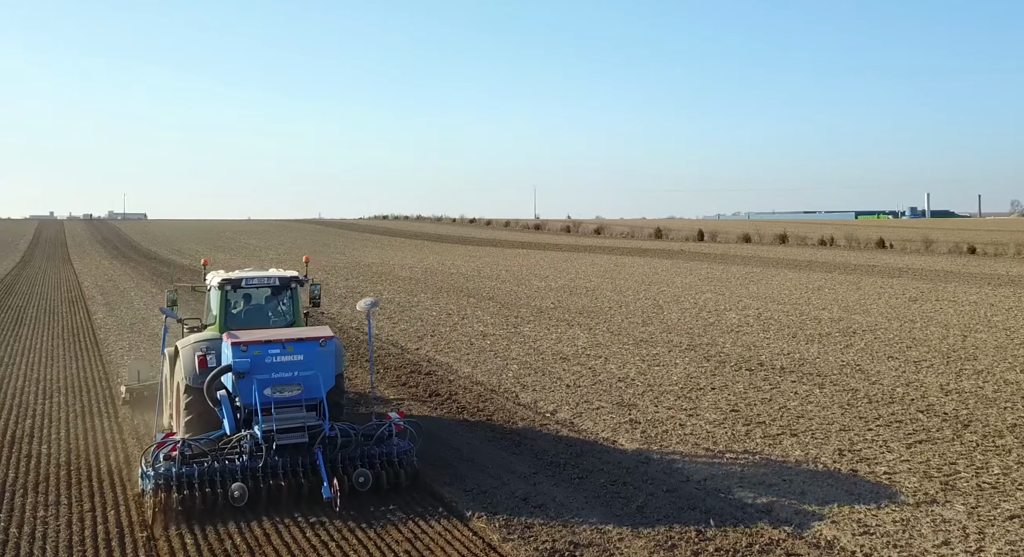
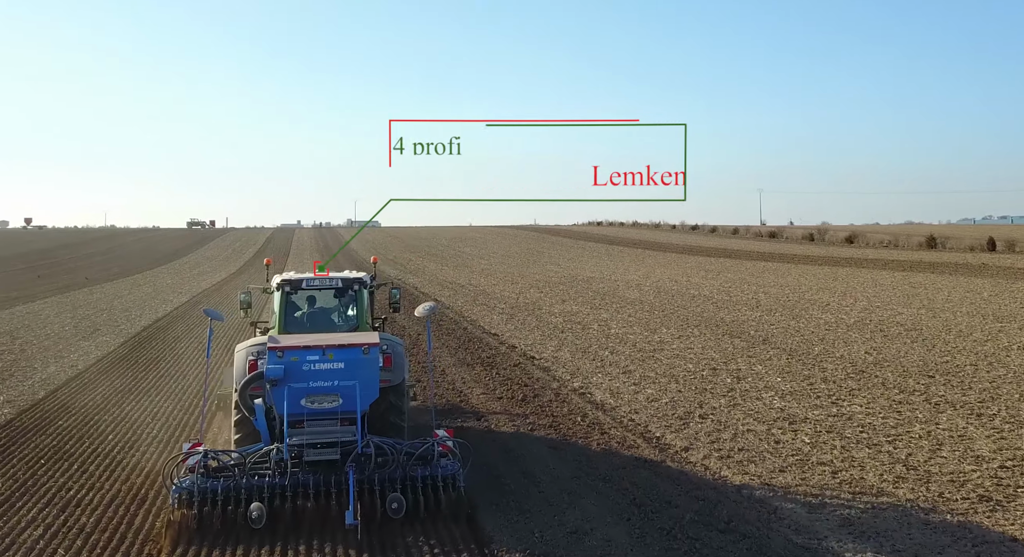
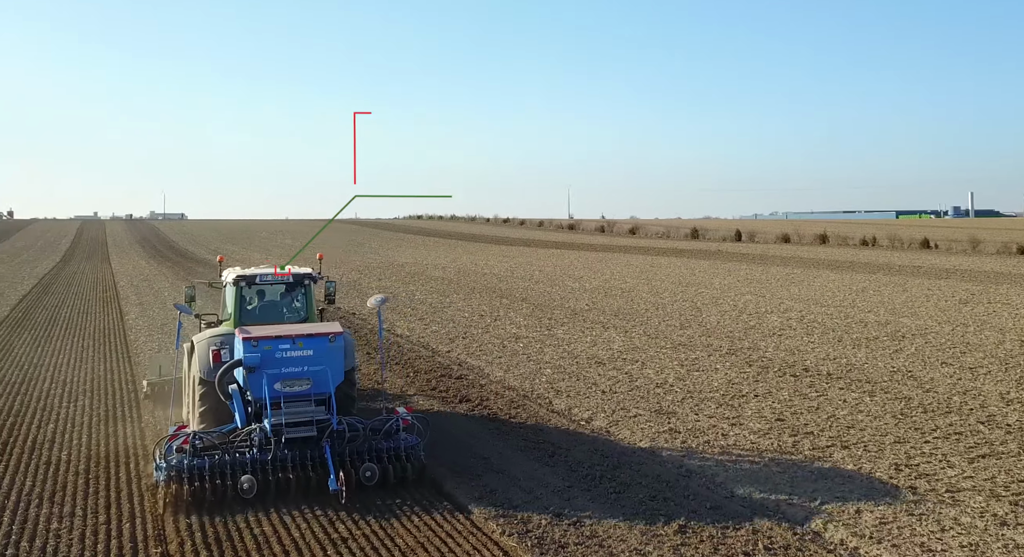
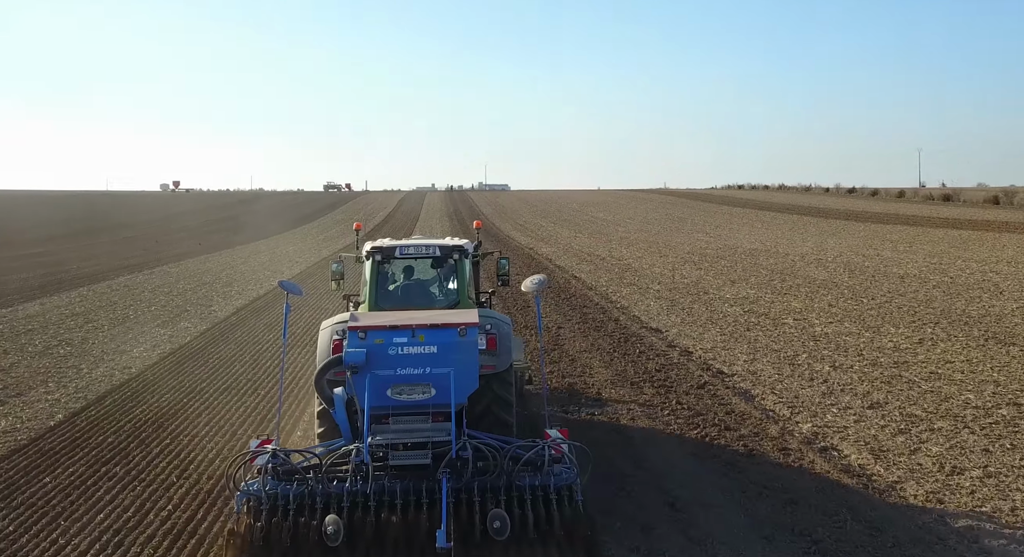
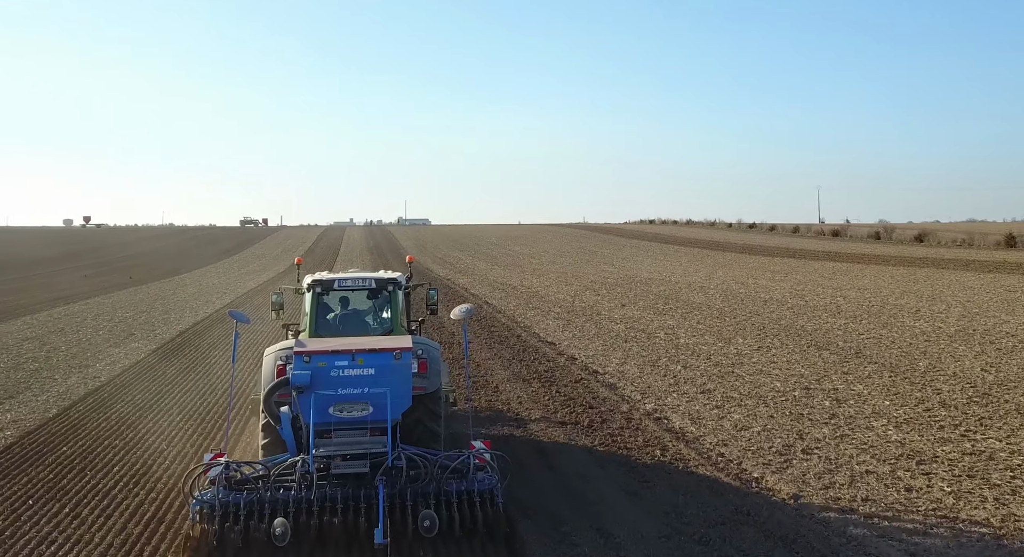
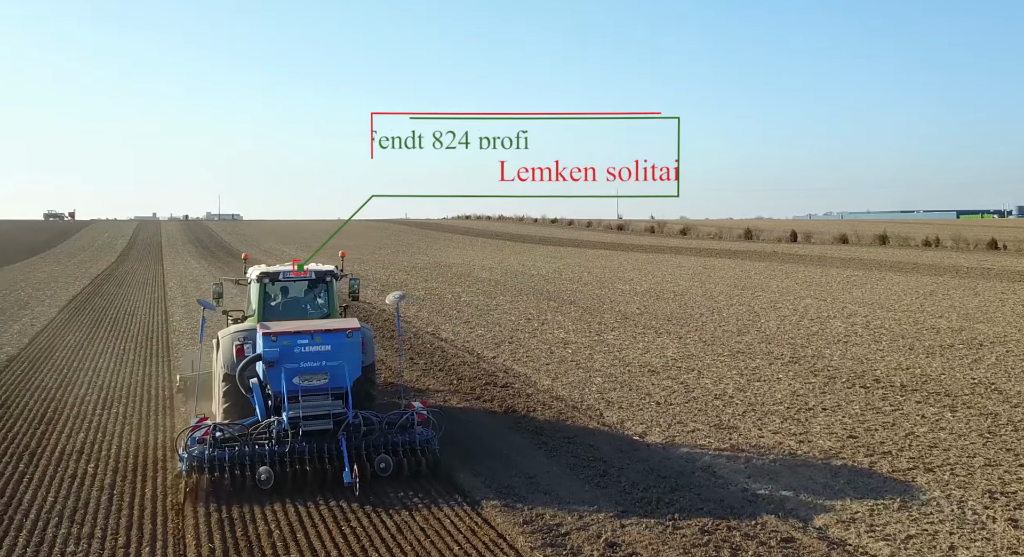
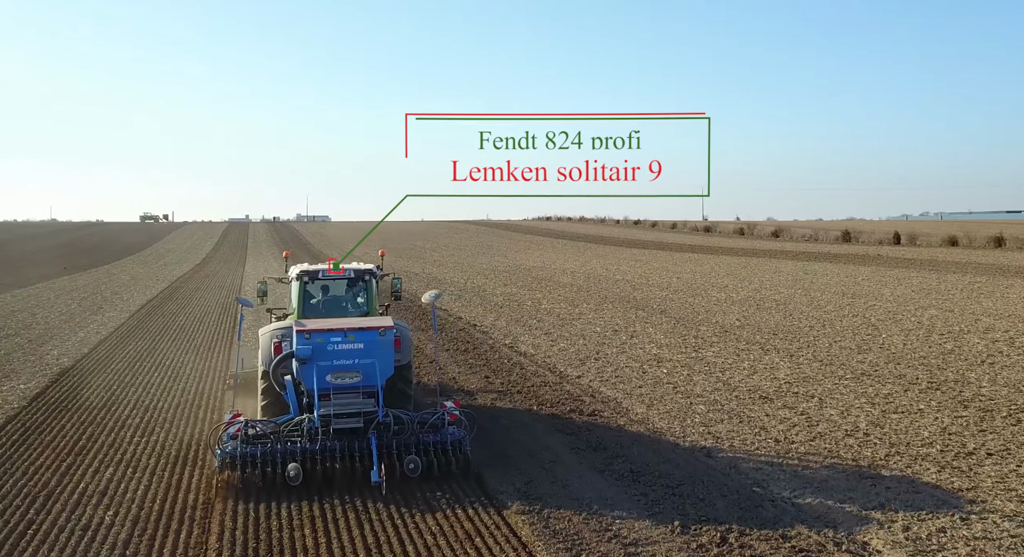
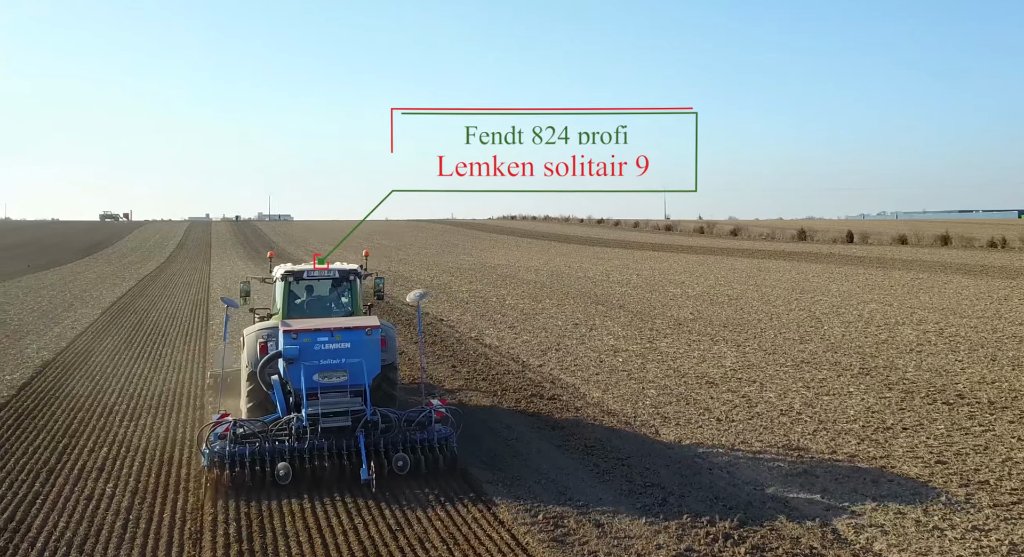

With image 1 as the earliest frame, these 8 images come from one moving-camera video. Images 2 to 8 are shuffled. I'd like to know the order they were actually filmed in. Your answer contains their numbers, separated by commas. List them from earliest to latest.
3, 6, 8, 7, 2, 5, 4
